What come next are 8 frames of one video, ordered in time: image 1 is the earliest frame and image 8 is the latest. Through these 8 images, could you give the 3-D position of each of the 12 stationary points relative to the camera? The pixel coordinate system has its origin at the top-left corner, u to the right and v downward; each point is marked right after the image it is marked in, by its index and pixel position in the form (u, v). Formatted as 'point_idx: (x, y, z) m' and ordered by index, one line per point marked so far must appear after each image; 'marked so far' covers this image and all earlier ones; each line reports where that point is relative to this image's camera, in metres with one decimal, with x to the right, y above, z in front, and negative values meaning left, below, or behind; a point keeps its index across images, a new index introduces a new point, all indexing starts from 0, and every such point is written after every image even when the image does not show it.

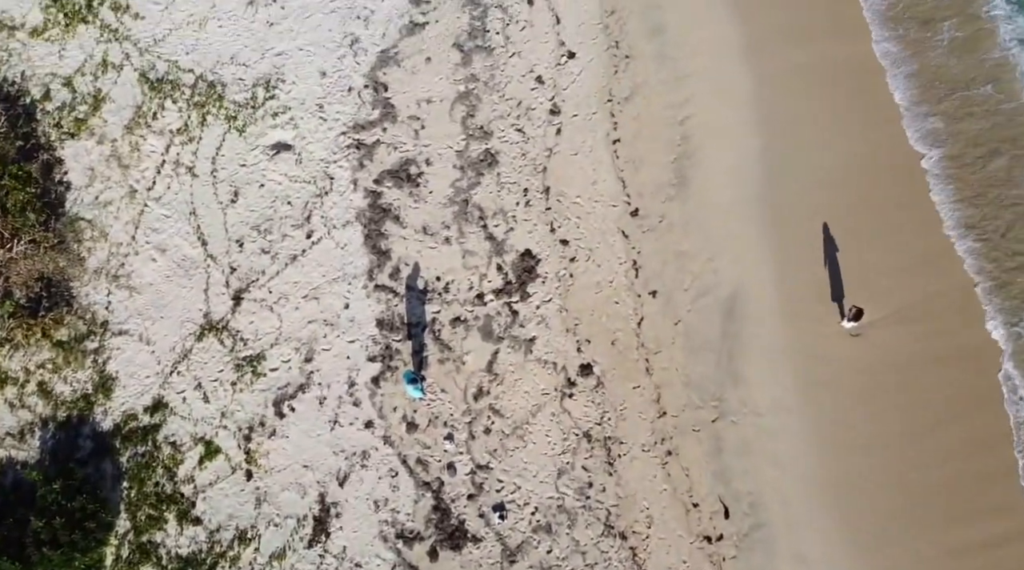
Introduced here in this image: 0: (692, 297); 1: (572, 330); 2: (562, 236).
0: (+3.5, -0.3, +17.7) m
1: (+1.1, -0.9, +17.1) m
2: (+0.9, +0.9, +17.1) m
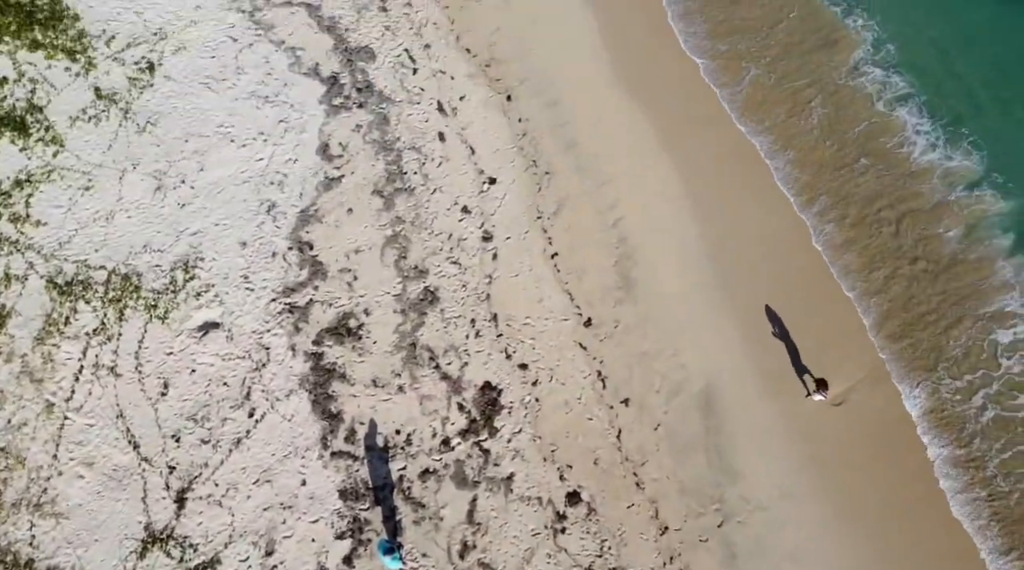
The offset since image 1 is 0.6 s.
0: (+2.9, -2.2, +17.0) m
1: (+0.7, -3.1, +16.2) m
2: (+0.1, -1.4, +16.5) m
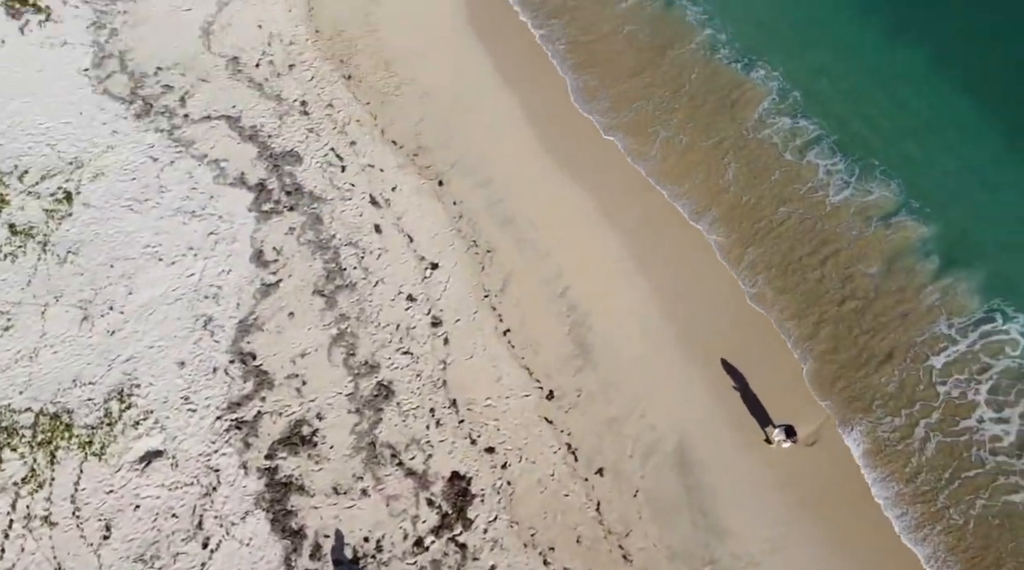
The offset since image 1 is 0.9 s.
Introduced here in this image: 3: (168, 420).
0: (+2.4, -3.3, +16.5) m
1: (+0.3, -4.4, +15.5) m
2: (-0.5, -2.8, +15.9) m
3: (-5.8, -2.3, +15.3) m
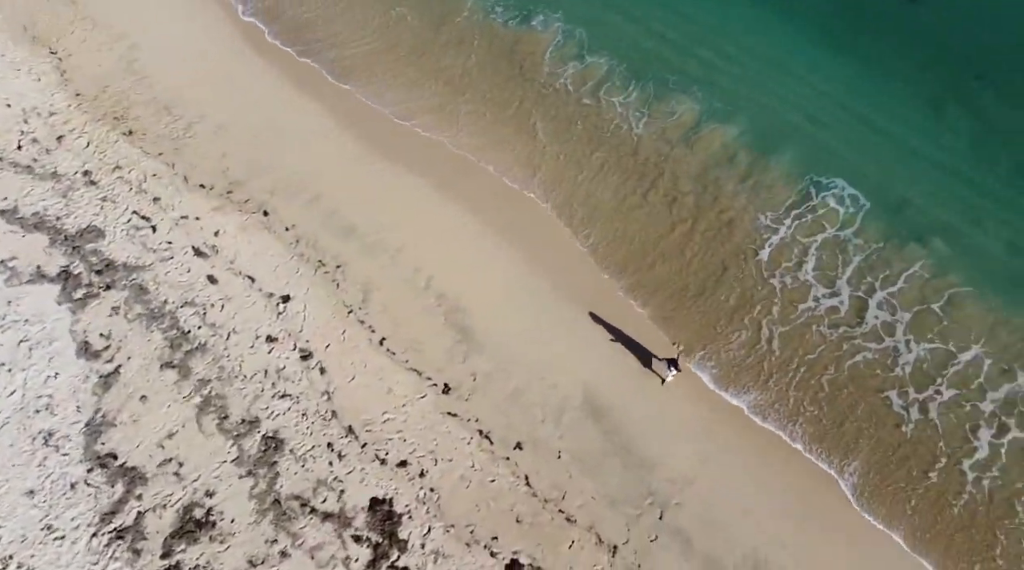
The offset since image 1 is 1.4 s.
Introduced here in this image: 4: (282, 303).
0: (+0.8, -2.5, +16.1) m
1: (-0.7, -4.2, +14.8) m
2: (-2.0, -2.9, +15.1) m
3: (-7.1, -4.1, +13.8) m
4: (-4.1, -0.3, +15.9) m
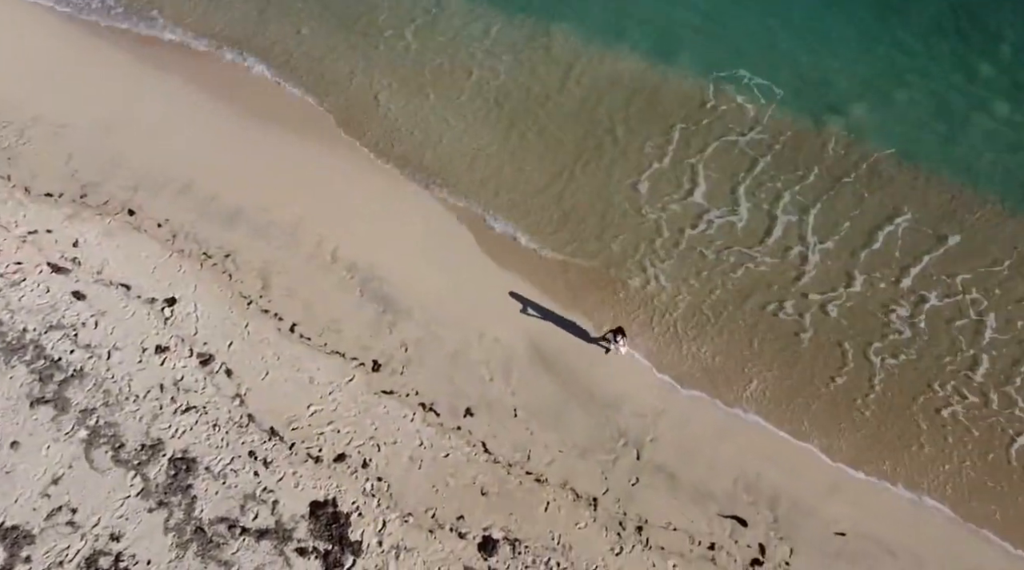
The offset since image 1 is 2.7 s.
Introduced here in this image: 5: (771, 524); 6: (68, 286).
0: (-0.1, -1.5, +14.3) m
1: (-1.1, -3.5, +13.1) m
2: (-2.7, -2.5, +13.2) m
3: (-7.3, -4.7, +11.6) m
4: (-5.3, -0.3, +13.8) m
5: (+4.0, -3.7, +14.0) m
6: (-6.7, 0.0, +13.8) m
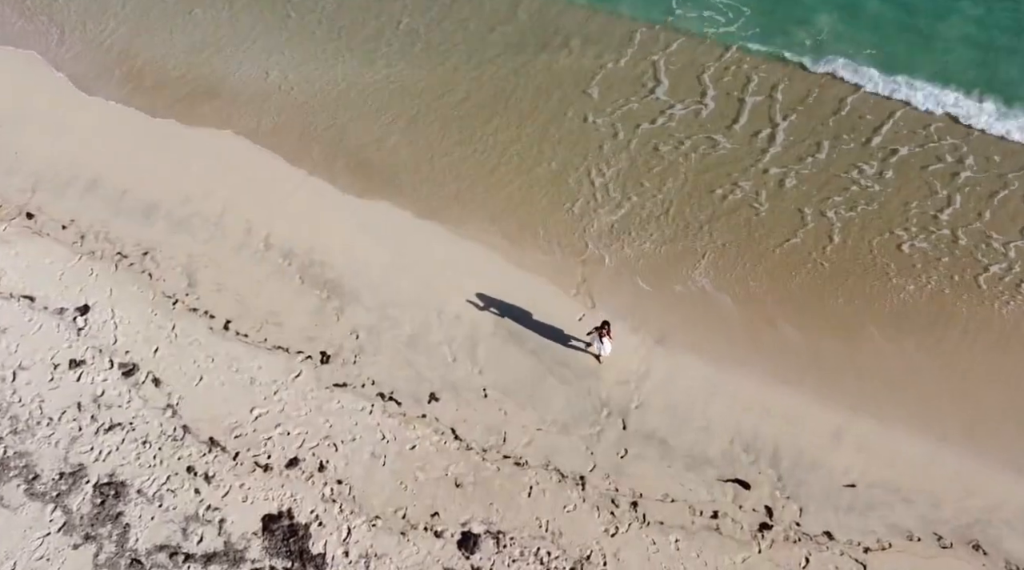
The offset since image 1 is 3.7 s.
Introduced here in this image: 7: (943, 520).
0: (-0.6, -1.0, +12.9) m
1: (-1.4, -3.1, +11.6) m
2: (-3.0, -2.3, +11.7) m
3: (-7.3, -5.0, +10.0) m
4: (-5.9, -0.4, +12.2) m
5: (+3.7, -2.8, +12.7) m
6: (-7.3, -0.3, +12.1) m
7: (+6.0, -3.3, +12.6) m
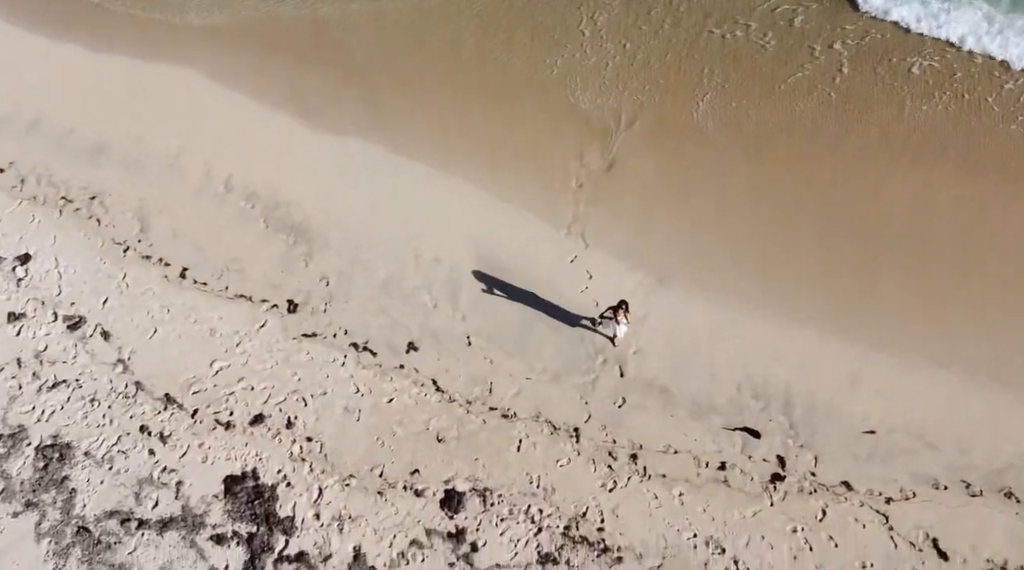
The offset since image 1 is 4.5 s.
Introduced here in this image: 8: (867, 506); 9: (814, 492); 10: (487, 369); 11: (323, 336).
0: (-0.8, -0.2, +11.9) m
1: (-1.5, -2.4, +10.6) m
2: (-3.2, -1.6, +10.7) m
3: (-7.5, -4.4, +9.1) m
4: (-6.1, +0.2, +11.2) m
5: (+3.6, -1.9, +11.7) m
6: (-7.6, +0.3, +11.1) m
7: (+5.9, -2.3, +11.5) m
8: (+4.5, -2.8, +11.3) m
9: (+3.8, -2.6, +11.4) m
10: (-0.3, -1.1, +11.5) m
11: (-2.4, -0.7, +11.4) m
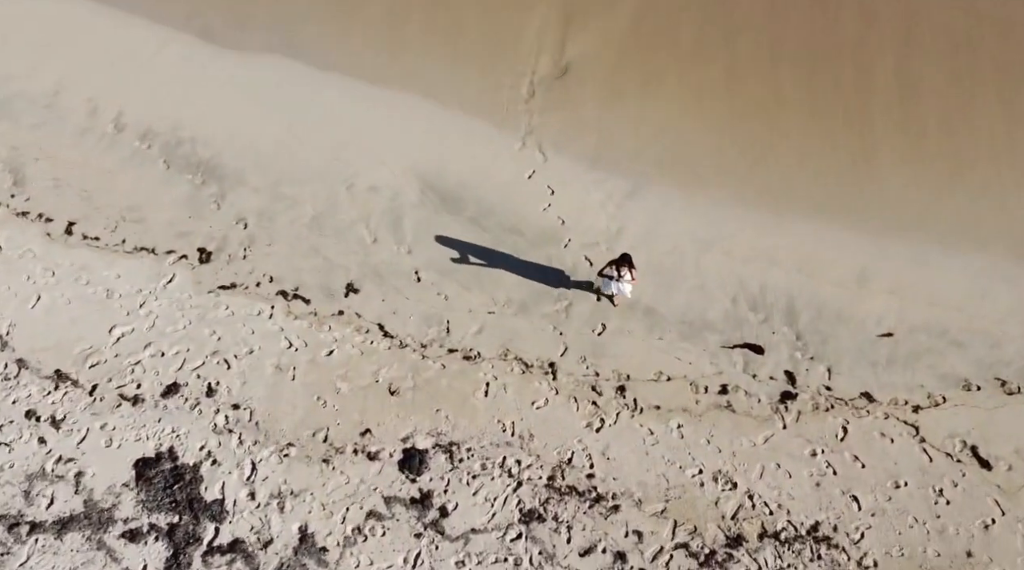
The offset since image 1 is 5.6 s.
0: (-1.4, +0.6, +10.1) m
1: (-1.8, -1.7, +9.0) m
2: (-3.5, -1.1, +8.9) m
3: (-7.5, -4.4, +7.4) m
4: (-6.6, +0.5, +9.3) m
5: (+3.2, -0.6, +10.1) m
6: (-8.1, +0.4, +9.2) m
7: (+5.5, -0.8, +10.0) m
8: (+4.1, -1.4, +9.8) m
9: (+3.5, -1.3, +9.9) m
10: (-0.8, -0.2, +9.8) m
11: (-2.9, 0.0, +9.7) m
